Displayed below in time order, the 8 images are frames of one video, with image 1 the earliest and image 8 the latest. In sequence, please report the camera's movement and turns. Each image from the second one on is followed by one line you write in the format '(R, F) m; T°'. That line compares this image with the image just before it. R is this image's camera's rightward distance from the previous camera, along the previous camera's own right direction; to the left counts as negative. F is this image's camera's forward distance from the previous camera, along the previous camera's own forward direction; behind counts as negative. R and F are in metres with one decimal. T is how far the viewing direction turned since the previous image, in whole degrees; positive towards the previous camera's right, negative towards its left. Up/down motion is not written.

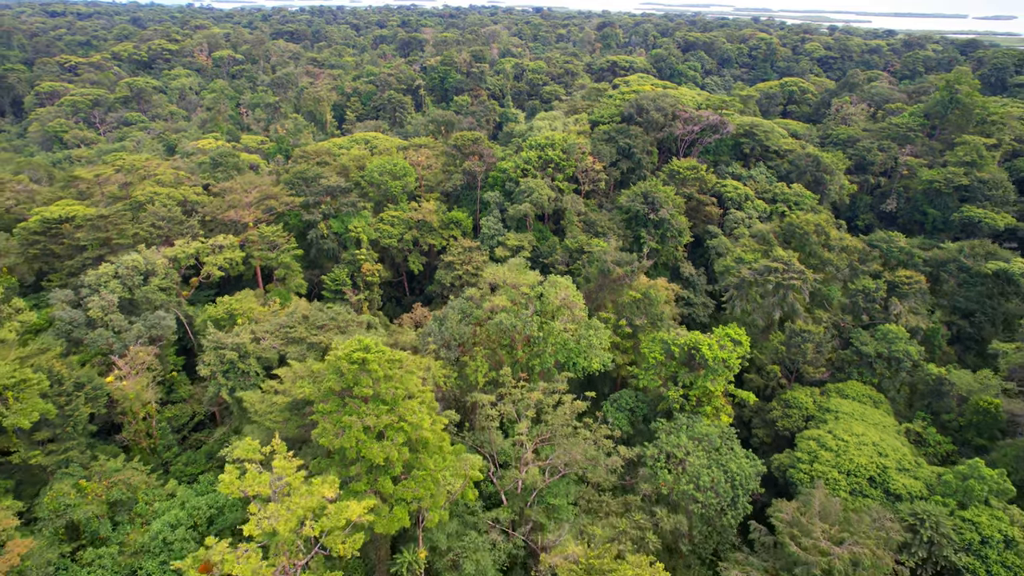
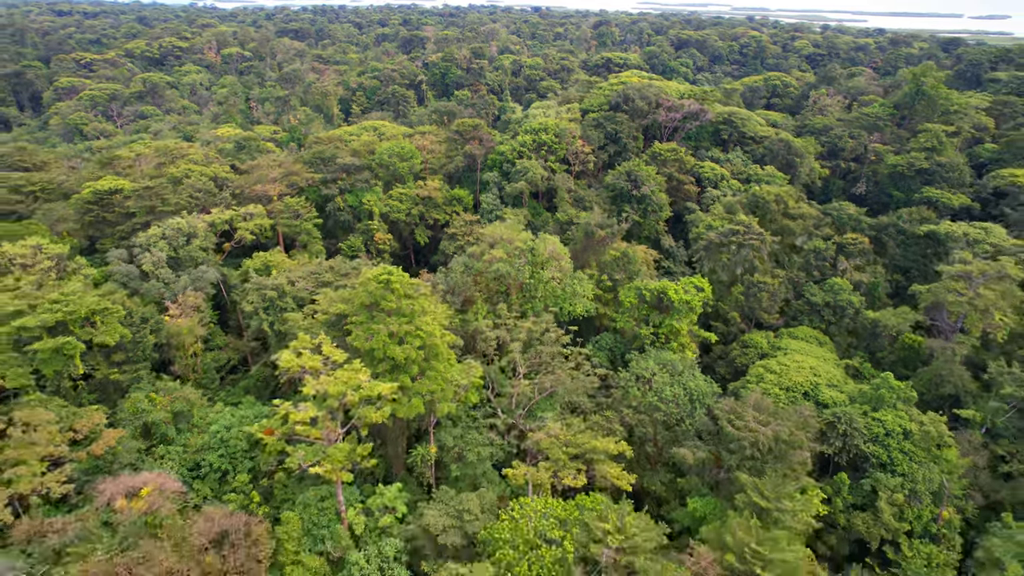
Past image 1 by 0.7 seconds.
(+0.1, -3.0) m; 0°
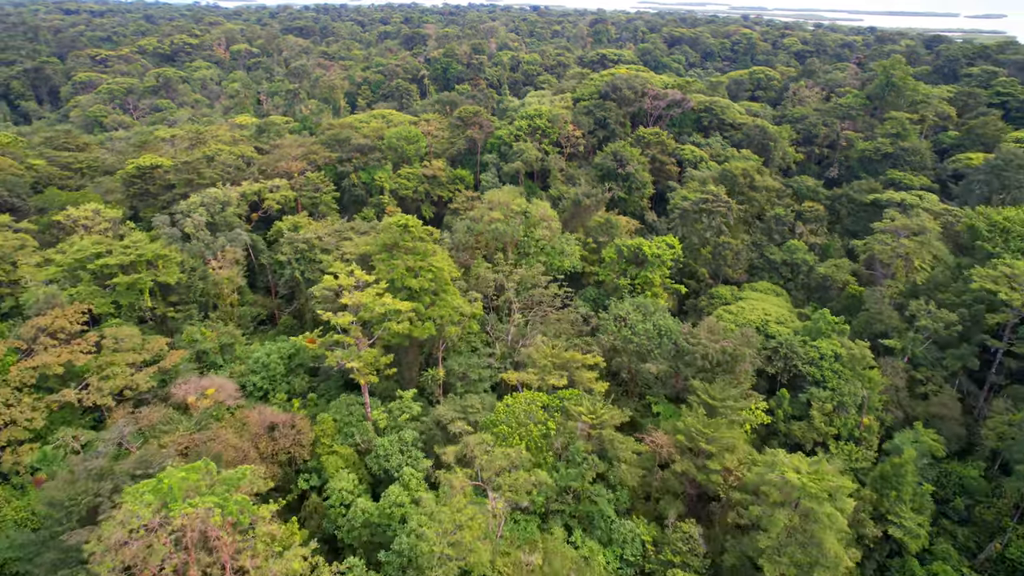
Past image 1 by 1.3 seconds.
(+0.1, -3.1) m; 0°
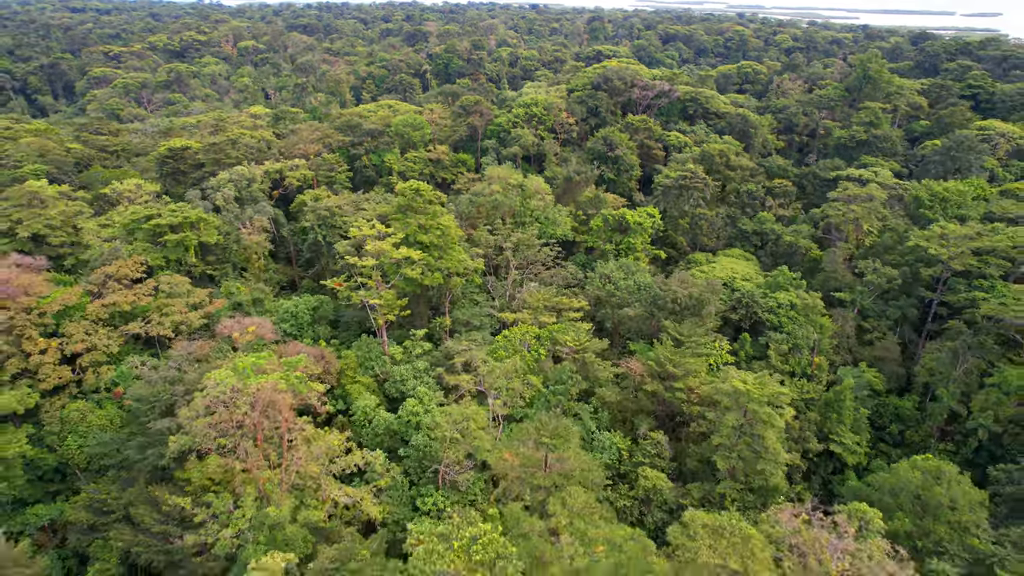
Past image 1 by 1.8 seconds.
(+0.1, -2.8) m; 0°
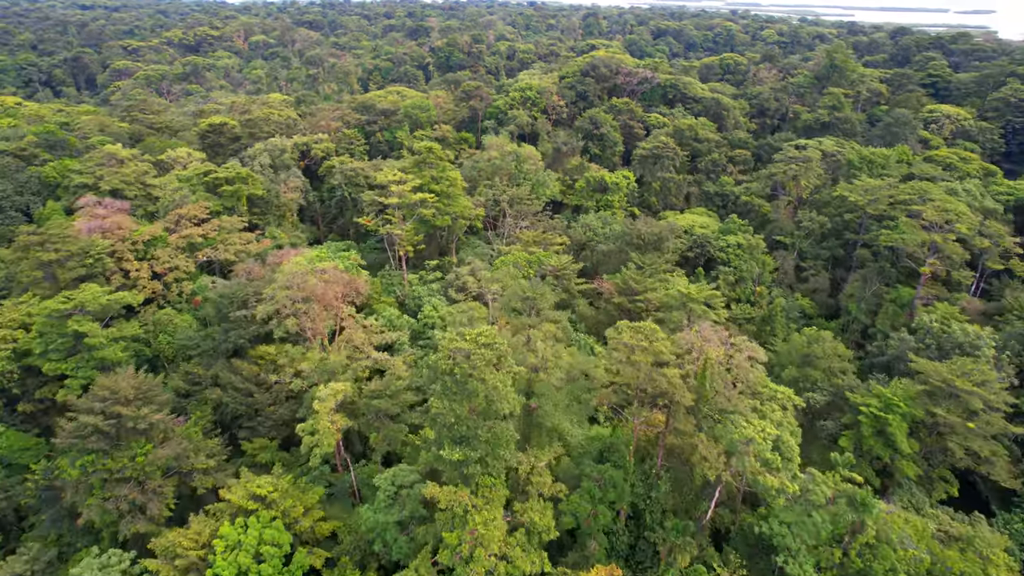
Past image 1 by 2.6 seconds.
(+0.1, -4.6) m; 0°
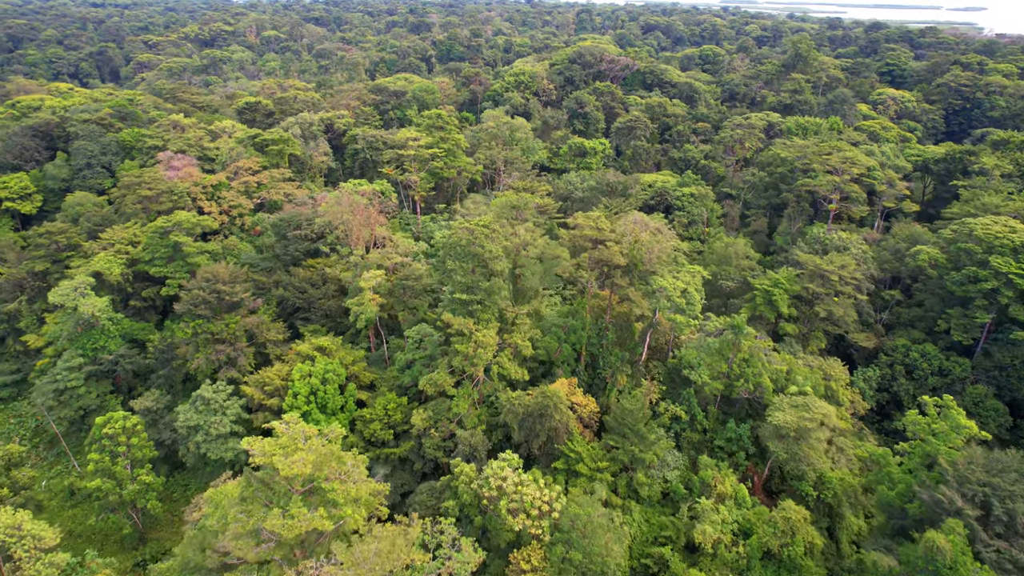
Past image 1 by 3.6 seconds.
(+0.2, -5.7) m; 0°
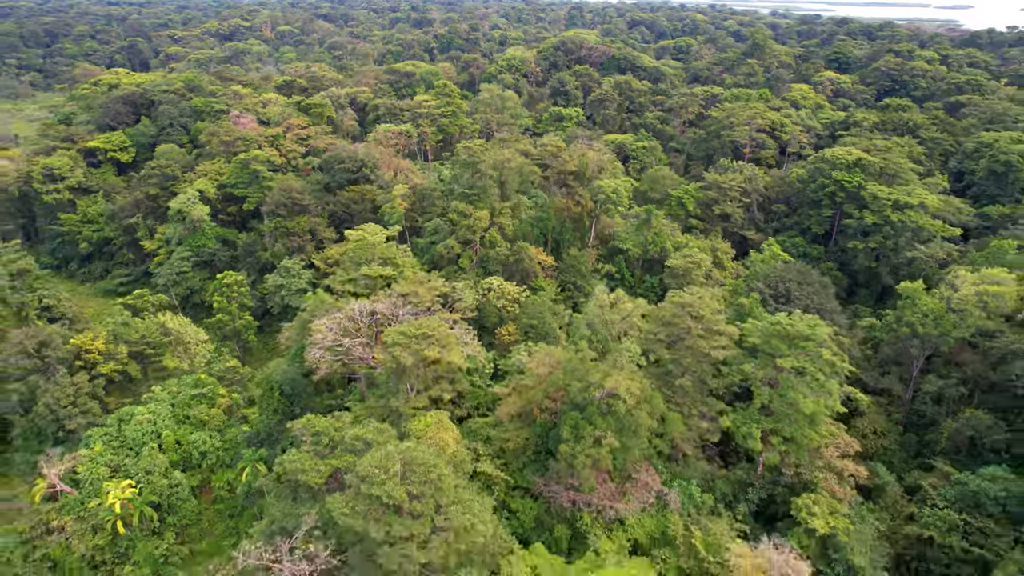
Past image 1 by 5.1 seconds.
(+0.5, -8.5) m; 0°
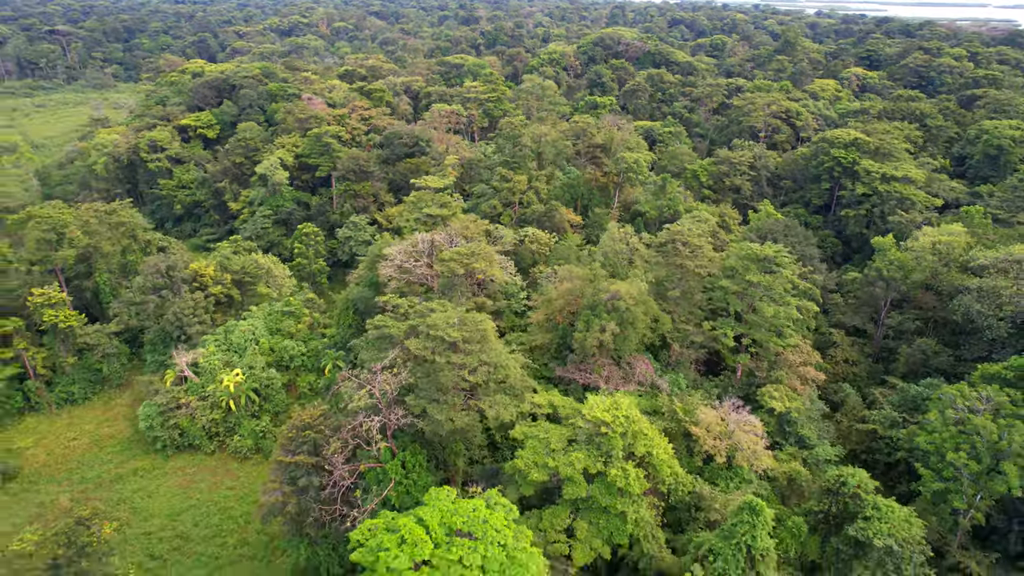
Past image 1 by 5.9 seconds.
(+0.3, -4.4) m; -3°
